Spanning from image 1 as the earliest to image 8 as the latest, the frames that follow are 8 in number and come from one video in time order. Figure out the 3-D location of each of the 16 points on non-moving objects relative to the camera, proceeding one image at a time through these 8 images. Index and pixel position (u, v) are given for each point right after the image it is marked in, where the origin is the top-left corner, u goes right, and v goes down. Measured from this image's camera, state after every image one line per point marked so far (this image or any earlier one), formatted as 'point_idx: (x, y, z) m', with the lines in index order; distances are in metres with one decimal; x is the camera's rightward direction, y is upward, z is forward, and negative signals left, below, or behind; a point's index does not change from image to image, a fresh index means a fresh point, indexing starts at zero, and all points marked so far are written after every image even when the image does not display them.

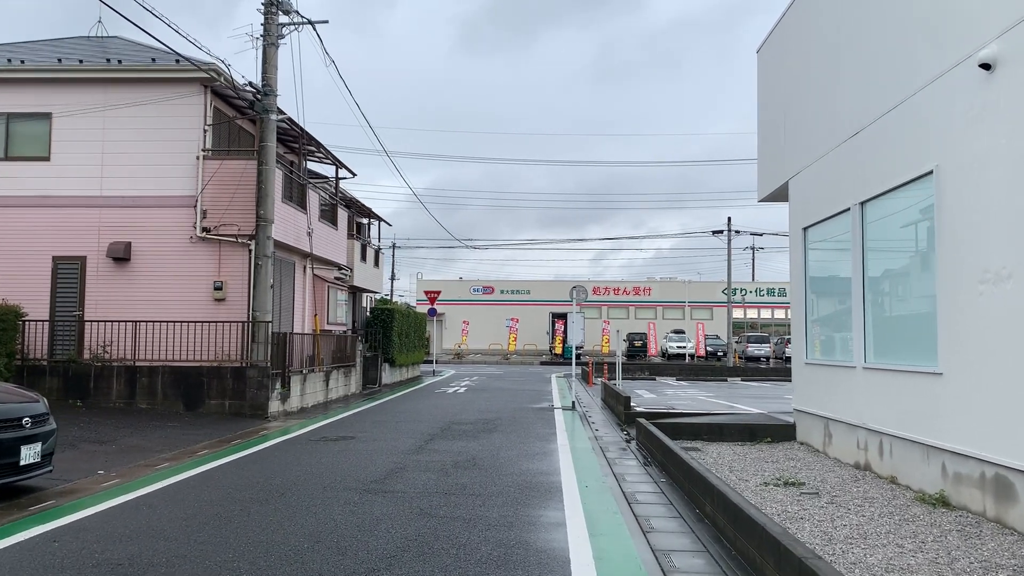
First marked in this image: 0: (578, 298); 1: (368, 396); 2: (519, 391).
0: (+1.2, -0.2, +15.3) m
1: (-3.0, -2.3, +18.2) m
2: (+0.2, -2.3, +19.5) m
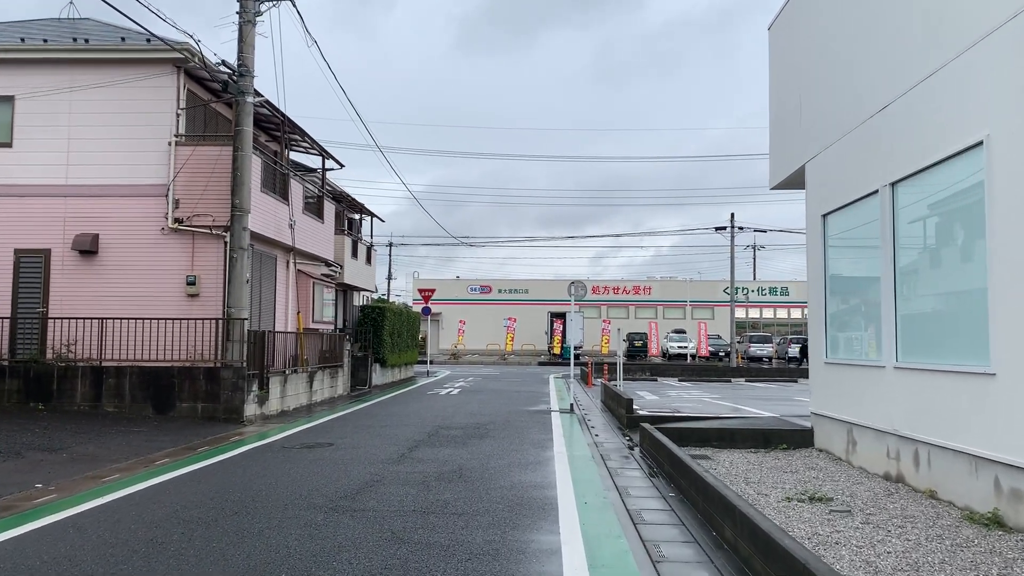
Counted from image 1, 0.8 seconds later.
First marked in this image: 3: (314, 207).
0: (+1.1, -0.1, +14.5) m
1: (-3.1, -2.2, +17.3) m
2: (+0.1, -2.2, +18.6) m
3: (-3.9, +1.6, +17.2) m
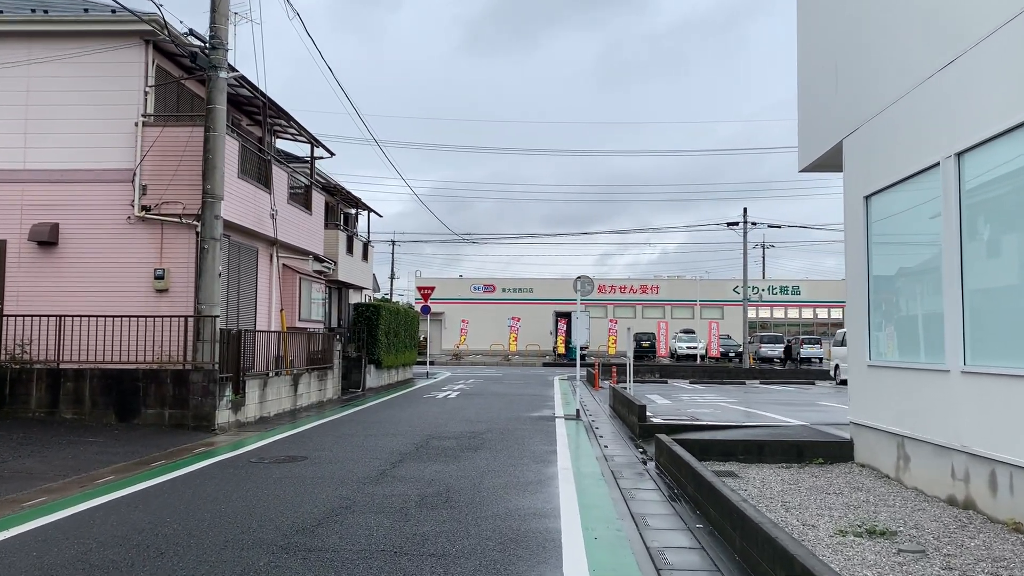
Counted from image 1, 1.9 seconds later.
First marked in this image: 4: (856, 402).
0: (+1.1, 0.0, +13.3) m
1: (-3.1, -2.1, +16.2) m
2: (+0.1, -2.2, +17.5) m
3: (-3.9, +1.7, +16.1) m
4: (+3.3, -1.1, +8.4) m
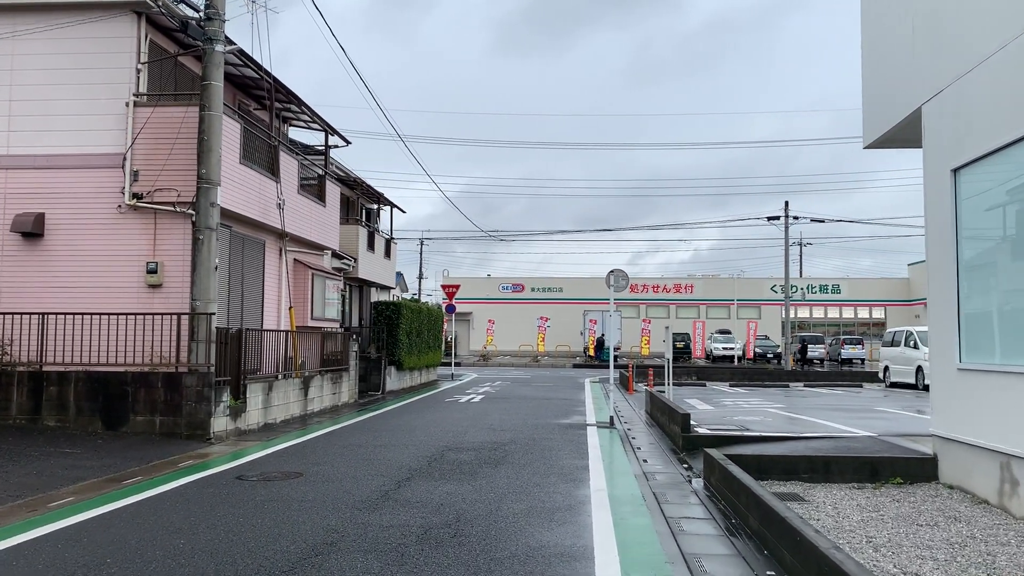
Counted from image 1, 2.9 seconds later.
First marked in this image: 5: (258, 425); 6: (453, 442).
0: (+1.5, 0.0, +12.1) m
1: (-2.6, -2.1, +15.1) m
2: (+0.6, -2.1, +16.3) m
3: (-3.4, +1.7, +15.1) m
4: (+3.5, -1.0, +7.2) m
5: (-3.2, -1.7, +11.0) m
6: (-0.6, -1.7, +9.4) m
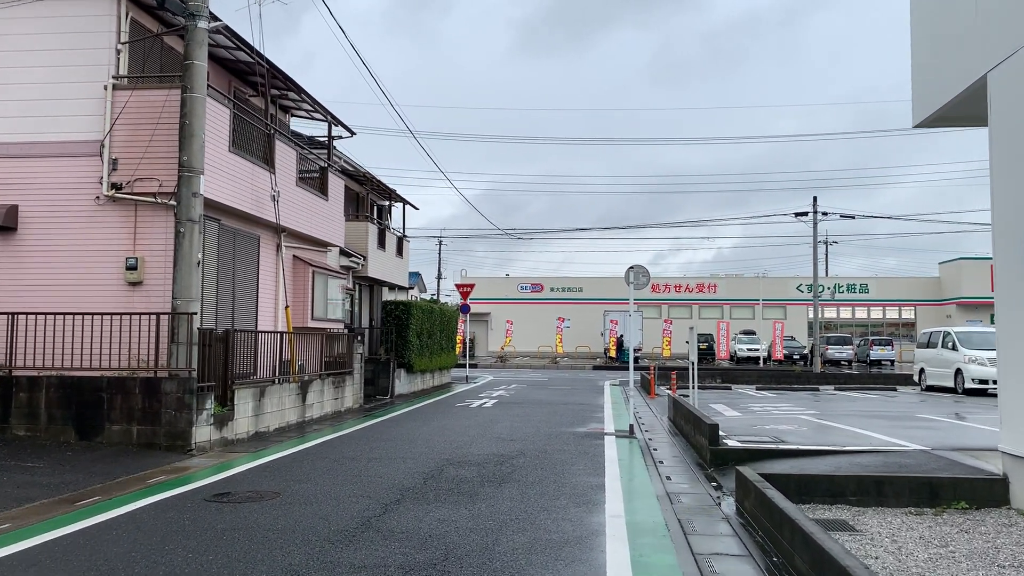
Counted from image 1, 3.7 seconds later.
0: (+1.6, +0.1, +11.2) m
1: (-2.3, -2.0, +14.3) m
2: (+0.9, -2.1, +15.4) m
3: (-3.2, +1.7, +14.3) m
4: (+3.6, -1.0, +6.2) m
5: (-3.1, -1.7, +10.2) m
6: (-0.6, -1.6, +8.5) m
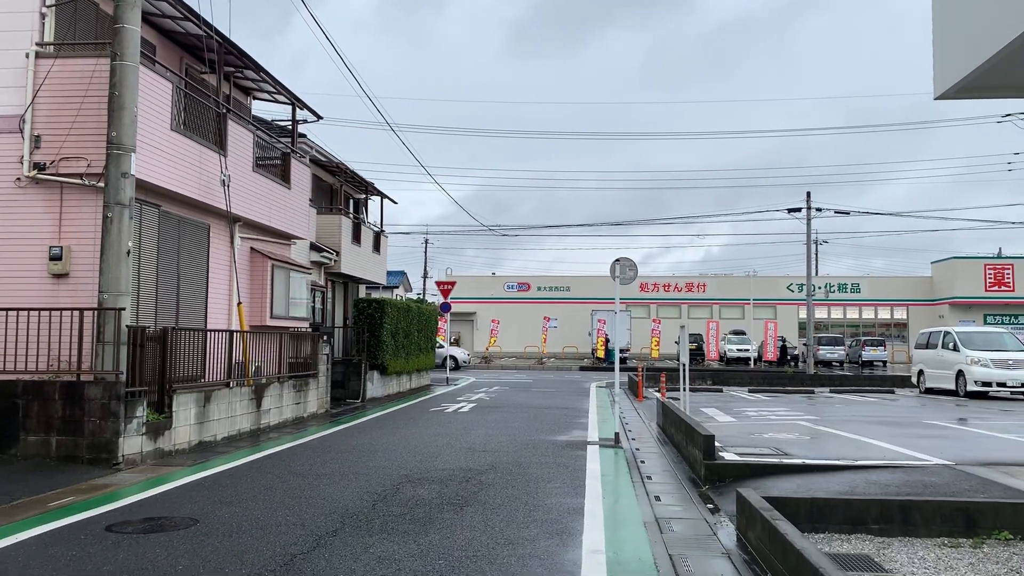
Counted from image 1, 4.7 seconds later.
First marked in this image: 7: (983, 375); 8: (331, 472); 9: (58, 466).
0: (+1.3, +0.1, +10.2) m
1: (-2.7, -2.0, +13.3) m
2: (+0.5, -2.0, +14.4) m
3: (-3.5, +1.8, +13.2) m
4: (+3.3, -0.9, +5.2) m
5: (-3.4, -1.6, +9.2) m
6: (-0.8, -1.6, +7.5) m
7: (+9.8, -1.8, +18.2) m
8: (-1.6, -1.6, +7.6) m
9: (-4.0, -1.6, +7.7) m
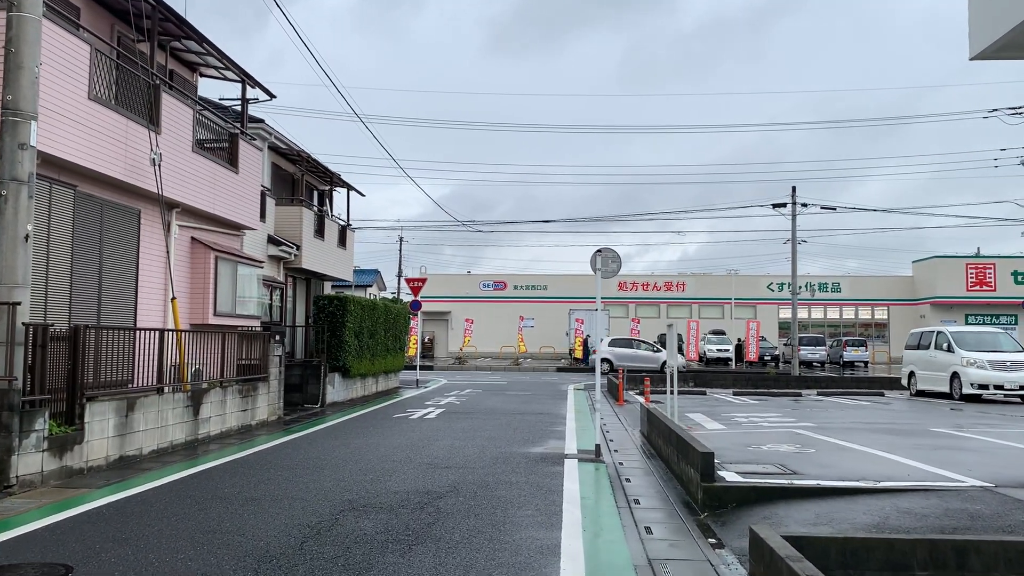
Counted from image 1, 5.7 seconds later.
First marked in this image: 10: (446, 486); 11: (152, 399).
0: (+1.0, +0.2, +9.2) m
1: (-3.1, -1.9, +12.1) m
2: (+0.1, -1.9, +13.3) m
3: (-3.9, +1.9, +12.0) m
4: (+3.1, -0.9, +4.2) m
5: (-3.7, -1.6, +8.0) m
6: (-1.1, -1.5, +6.4) m
7: (+9.3, -1.8, +17.3) m
8: (-1.8, -1.5, +6.5) m
9: (-4.3, -1.5, +6.4) m
10: (-0.5, -1.5, +6.9) m
11: (-3.7, -1.1, +8.9) m
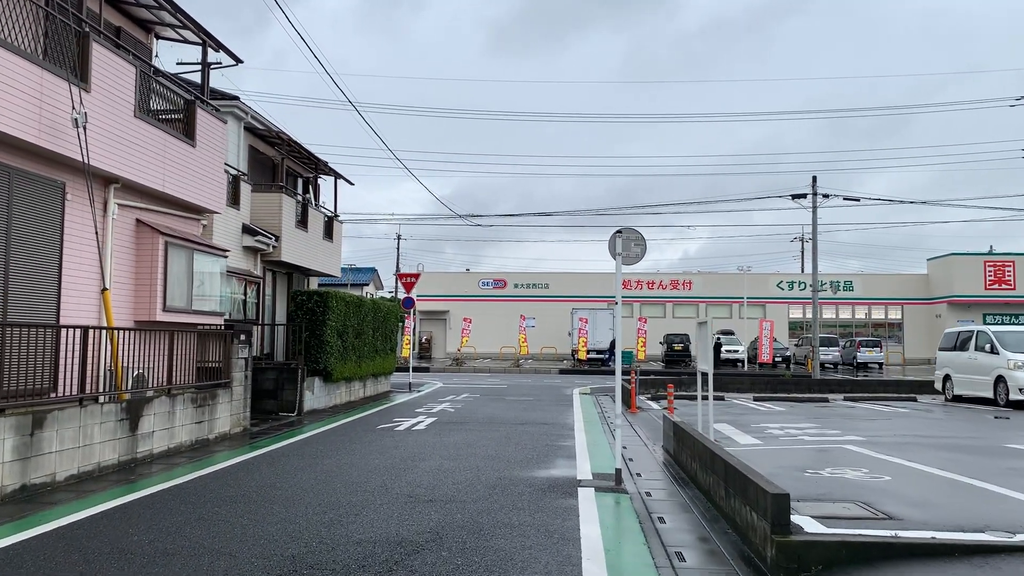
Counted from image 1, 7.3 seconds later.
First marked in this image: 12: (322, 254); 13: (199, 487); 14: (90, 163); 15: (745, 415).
0: (+1.0, +0.3, +7.5) m
1: (-3.1, -1.8, +10.5) m
2: (+0.1, -1.9, +11.7) m
3: (-3.9, +2.0, +10.4) m
4: (+3.1, -0.8, +2.6) m
5: (-3.7, -1.5, +6.3) m
6: (-1.1, -1.4, +4.8) m
7: (+9.3, -1.7, +15.7) m
8: (-1.8, -1.4, +4.8) m
9: (-4.3, -1.4, +4.8) m
10: (-0.5, -1.5, +5.2) m
11: (-3.7, -1.0, +7.3) m
12: (-4.1, +0.7, +18.7) m
13: (-2.5, -1.6, +7.0) m
14: (-3.9, +1.1, +8.0) m
15: (+3.6, -1.9, +13.3) m
